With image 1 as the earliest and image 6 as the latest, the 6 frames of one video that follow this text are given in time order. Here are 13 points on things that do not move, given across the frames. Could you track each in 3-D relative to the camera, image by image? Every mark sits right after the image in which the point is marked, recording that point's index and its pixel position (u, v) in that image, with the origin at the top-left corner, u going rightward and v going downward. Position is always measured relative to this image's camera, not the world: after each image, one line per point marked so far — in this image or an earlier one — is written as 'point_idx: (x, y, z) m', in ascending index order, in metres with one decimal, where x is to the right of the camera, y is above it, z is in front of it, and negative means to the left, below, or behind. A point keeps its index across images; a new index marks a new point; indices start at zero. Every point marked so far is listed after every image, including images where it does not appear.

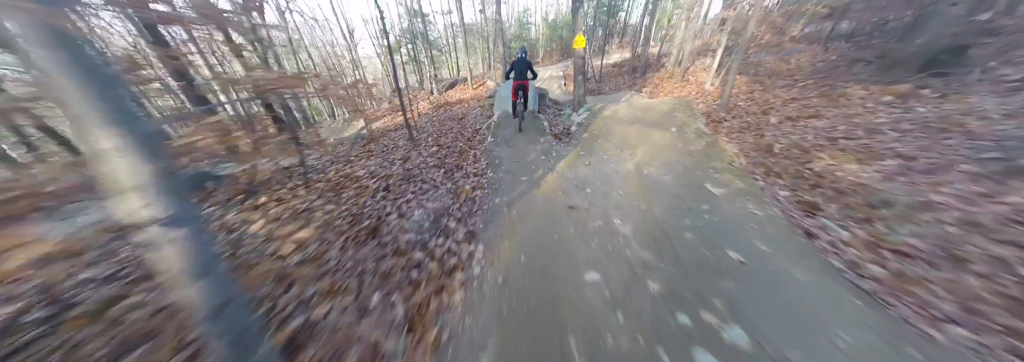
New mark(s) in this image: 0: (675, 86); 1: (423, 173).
0: (+10.4, +6.1, +12.6) m
1: (-2.3, +0.2, +5.1) m
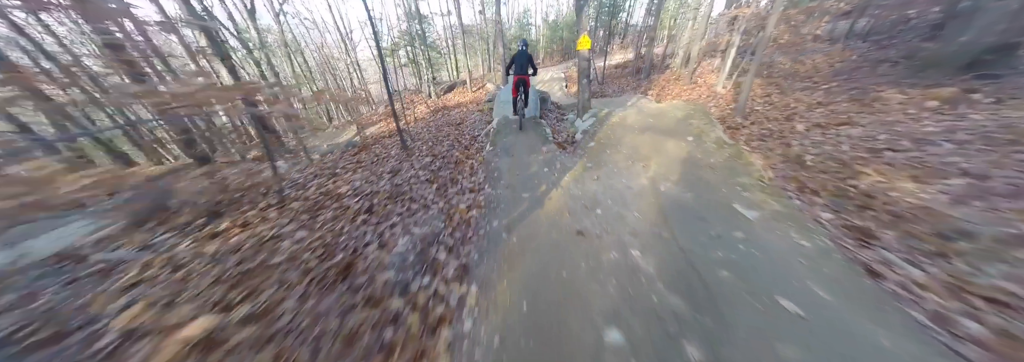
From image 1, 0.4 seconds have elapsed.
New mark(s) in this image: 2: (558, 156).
0: (+10.5, +5.6, +12.0) m
1: (-2.3, -0.2, +4.6) m
2: (+1.4, +0.8, +6.0) m
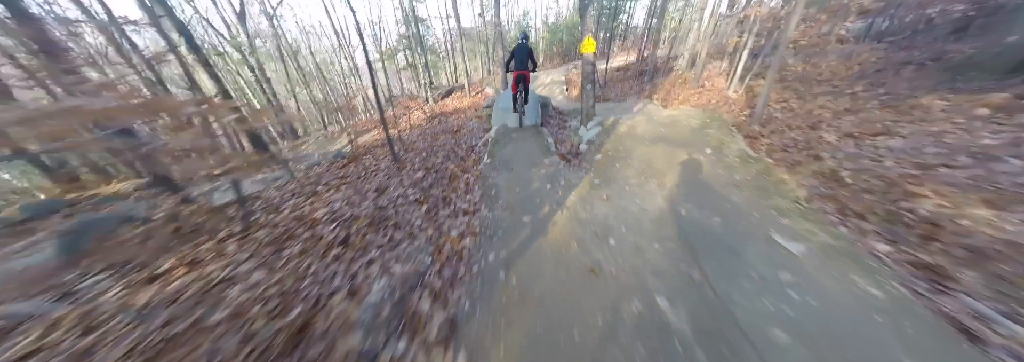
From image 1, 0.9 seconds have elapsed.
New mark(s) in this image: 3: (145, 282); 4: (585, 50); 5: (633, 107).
0: (+10.4, +5.2, +11.5) m
1: (-2.3, -0.6, +4.1) m
2: (+1.4, +0.3, +5.5) m
3: (-5.0, -1.4, +2.6) m
4: (+2.5, +4.5, +6.8) m
5: (+6.3, +3.8, +10.3) m
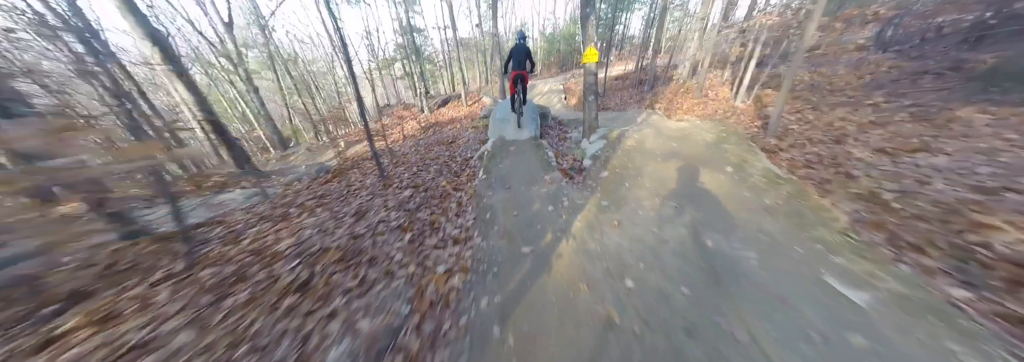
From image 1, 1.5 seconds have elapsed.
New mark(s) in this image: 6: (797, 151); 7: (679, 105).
0: (+10.3, +4.5, +11.2) m
1: (-2.4, -1.1, +3.5) m
2: (+1.3, -0.2, +5.0) m
3: (-5.0, -1.8, +2.0) m
4: (+2.5, +4.0, +6.4) m
5: (+6.2, +3.2, +9.9) m
6: (+8.0, +0.9, +5.5) m
7: (+9.7, +4.4, +11.4) m
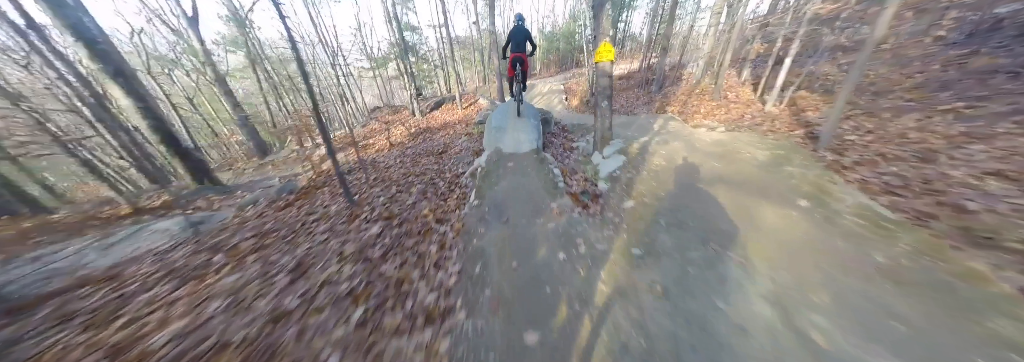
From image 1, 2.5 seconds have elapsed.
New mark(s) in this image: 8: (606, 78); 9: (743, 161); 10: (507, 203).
0: (+10.3, +3.9, +10.1) m
1: (-2.4, -1.7, +2.3) m
2: (+1.3, -0.8, +3.8) m
3: (-5.0, -2.4, +0.9) m
4: (+2.4, +3.4, +5.3) m
5: (+6.2, +2.6, +8.7) m
6: (+8.0, +0.3, +4.4) m
7: (+9.6, +3.8, +10.3) m
8: (+2.6, +2.9, +5.5) m
9: (+6.6, +0.7, +5.5) m
10: (-0.1, -0.5, +4.5) m
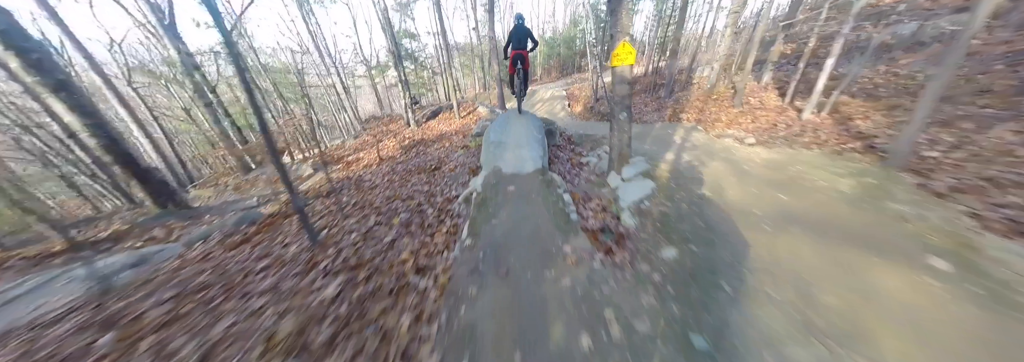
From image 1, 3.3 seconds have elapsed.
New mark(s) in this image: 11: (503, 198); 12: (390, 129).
0: (+10.3, +3.2, +9.2) m
1: (-2.4, -2.3, +1.3) m
2: (+1.3, -1.4, +2.8) m
3: (-5.0, -3.0, -0.1) m
4: (+2.4, +2.7, +4.4) m
5: (+6.2, +1.9, +7.8) m
6: (+8.0, -0.3, +3.3) m
7: (+9.6, +3.1, +9.3) m
8: (+2.6, +2.2, +4.6) m
9: (+6.6, 0.0, +4.5) m
10: (-0.1, -1.1, +3.5) m
11: (-0.2, -0.4, +4.7) m
12: (-8.9, +3.8, +14.1) m
